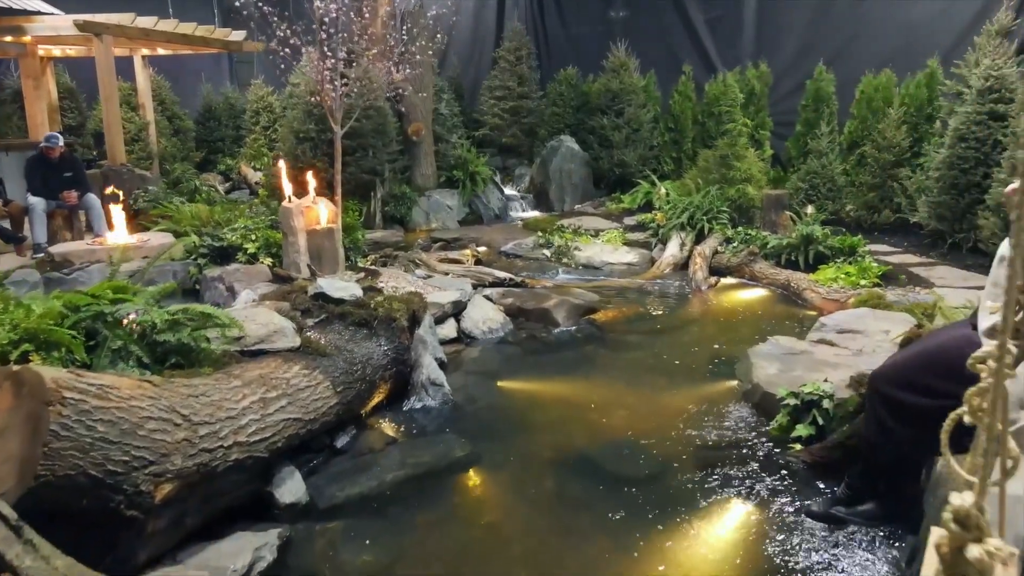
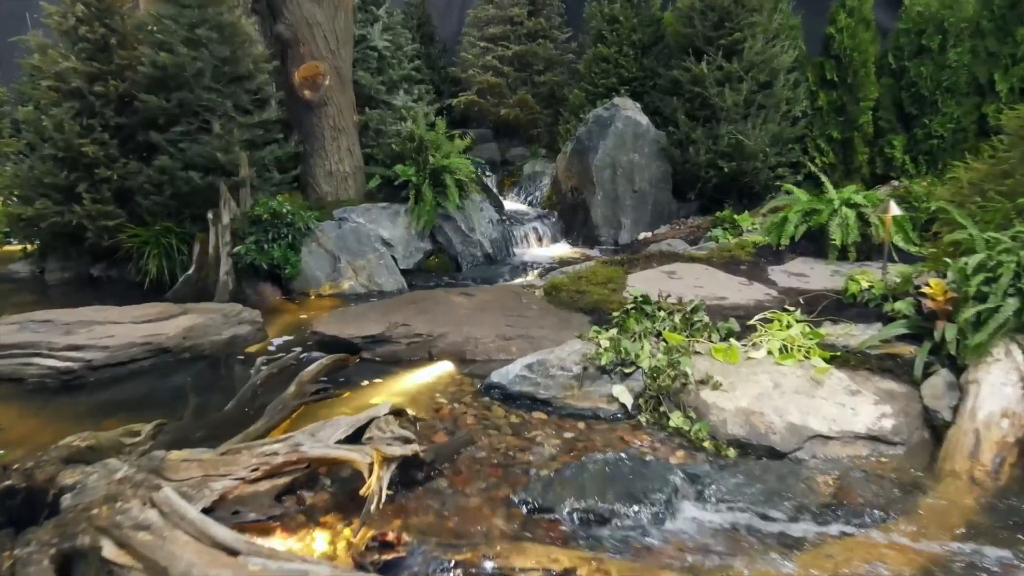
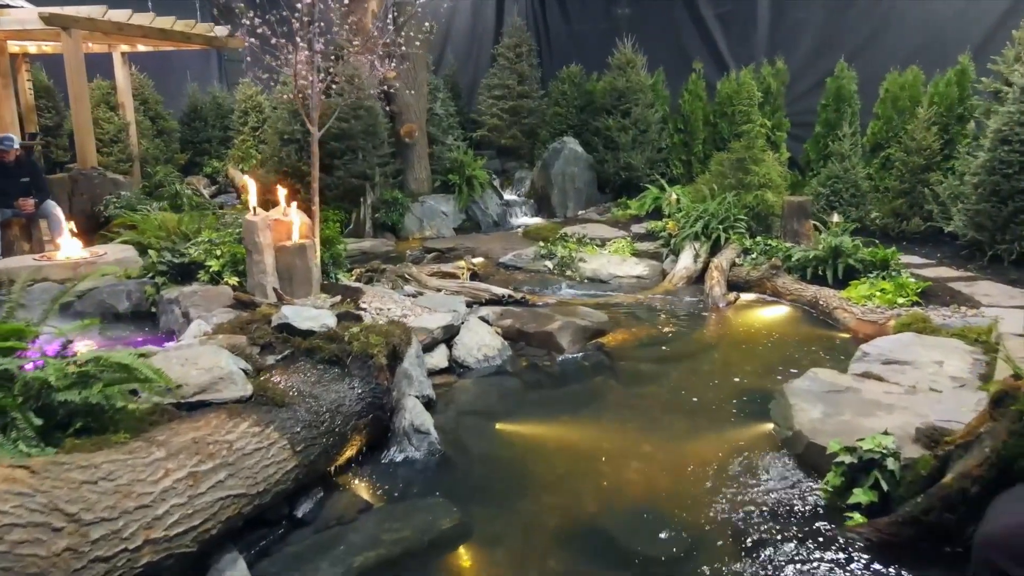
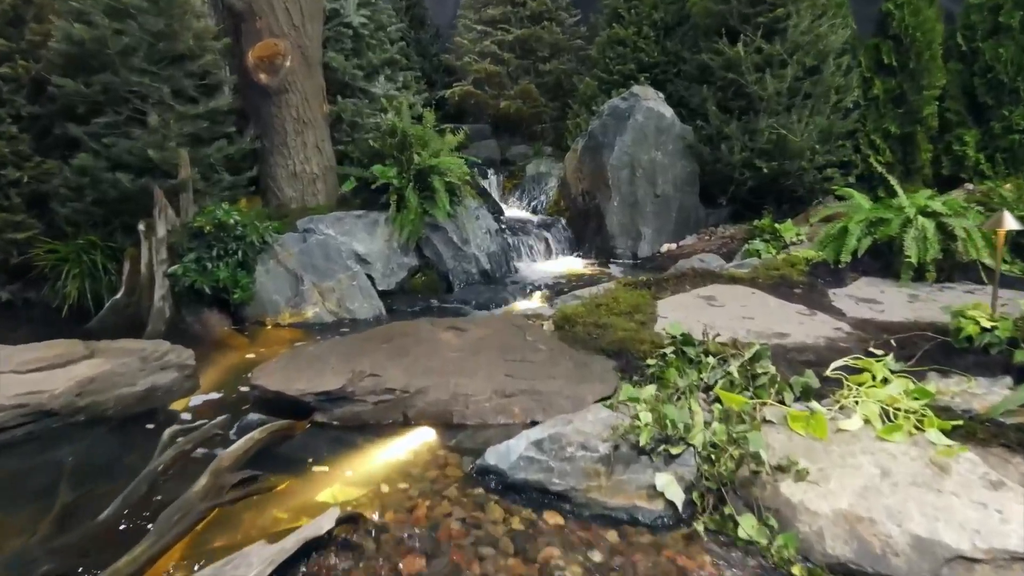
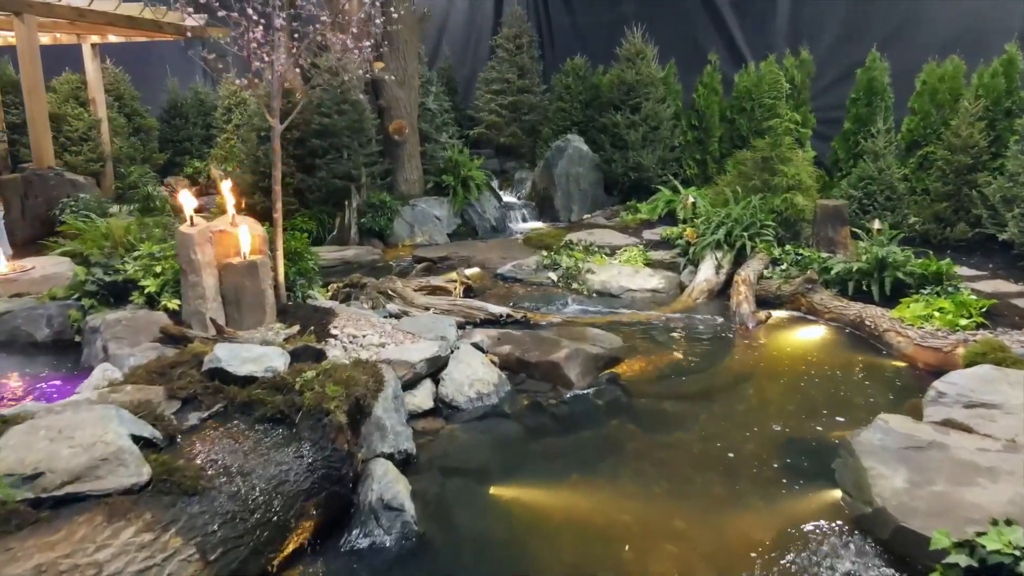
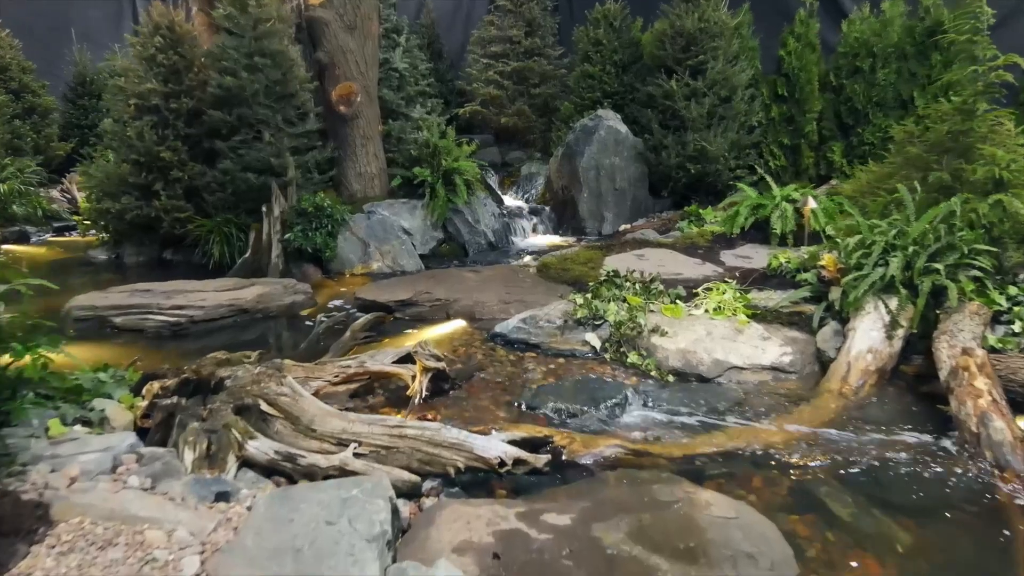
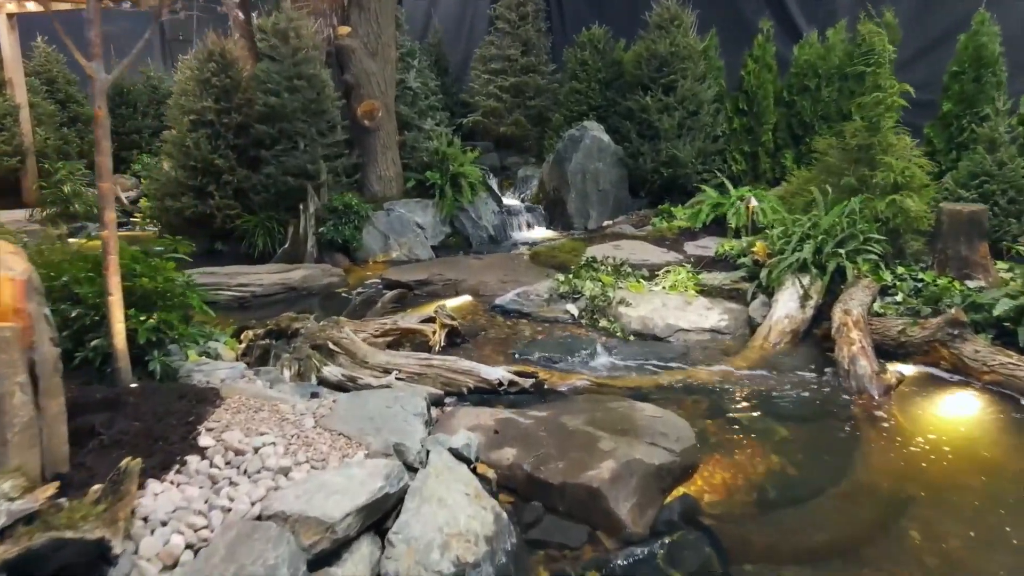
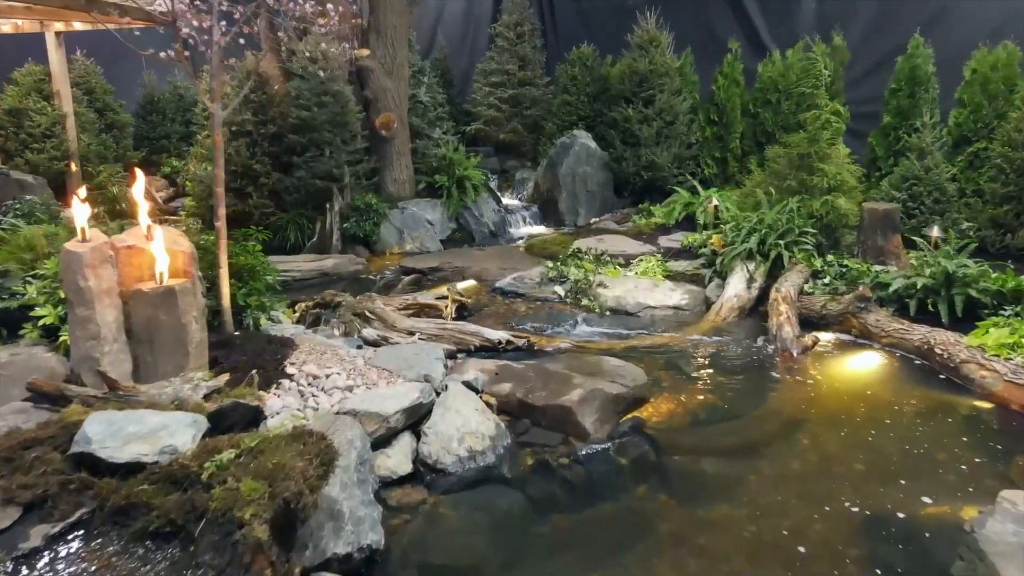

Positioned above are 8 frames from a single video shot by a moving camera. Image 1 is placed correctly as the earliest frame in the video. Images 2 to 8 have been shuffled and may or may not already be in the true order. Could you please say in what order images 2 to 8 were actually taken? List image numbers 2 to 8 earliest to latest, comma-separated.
3, 5, 8, 7, 6, 2, 4
